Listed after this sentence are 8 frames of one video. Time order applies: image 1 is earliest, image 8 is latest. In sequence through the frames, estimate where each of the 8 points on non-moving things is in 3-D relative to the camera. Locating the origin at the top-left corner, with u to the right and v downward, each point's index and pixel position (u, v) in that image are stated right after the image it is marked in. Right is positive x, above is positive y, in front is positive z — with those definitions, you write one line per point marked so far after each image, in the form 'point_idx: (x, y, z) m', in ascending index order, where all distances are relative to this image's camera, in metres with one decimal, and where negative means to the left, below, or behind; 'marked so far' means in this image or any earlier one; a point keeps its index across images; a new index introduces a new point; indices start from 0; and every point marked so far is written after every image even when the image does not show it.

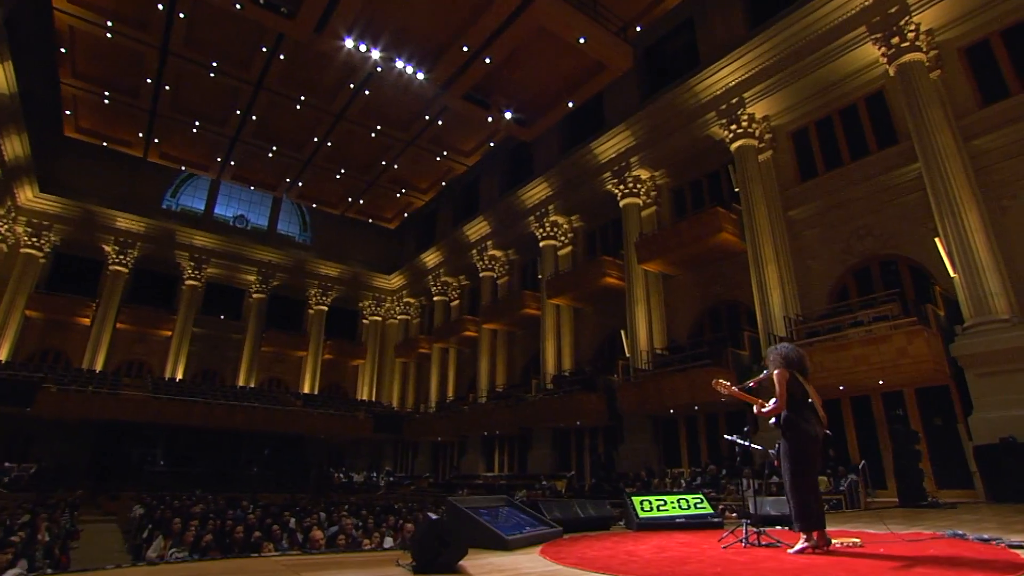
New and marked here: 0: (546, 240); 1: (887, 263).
0: (+1.1, +1.5, +19.1) m
1: (+7.4, +0.5, +12.5) m
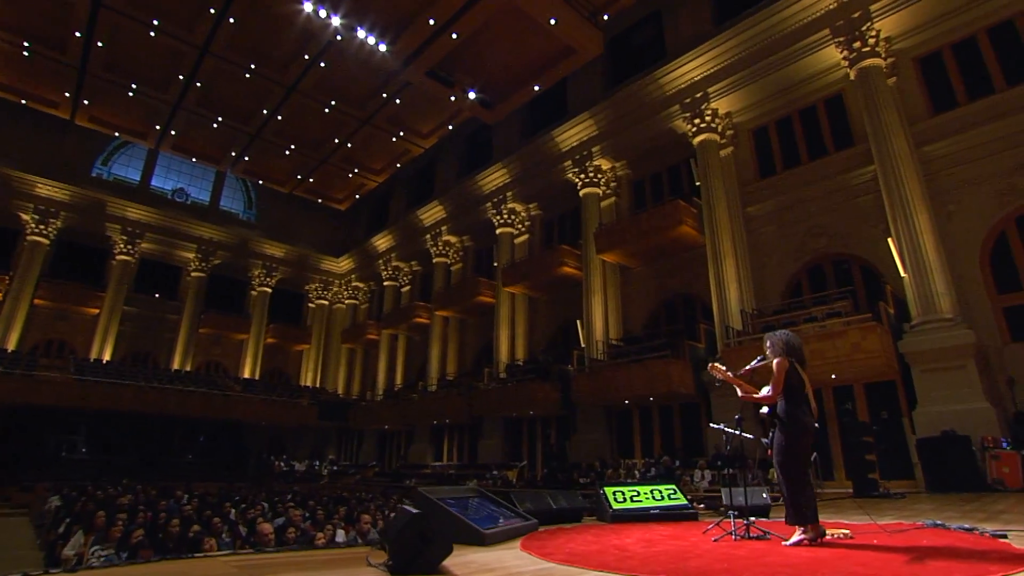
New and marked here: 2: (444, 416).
0: (-0.2, +1.8, +18.8) m
1: (+6.7, +0.5, +12.8) m
2: (-1.9, -3.7, +18.0) m
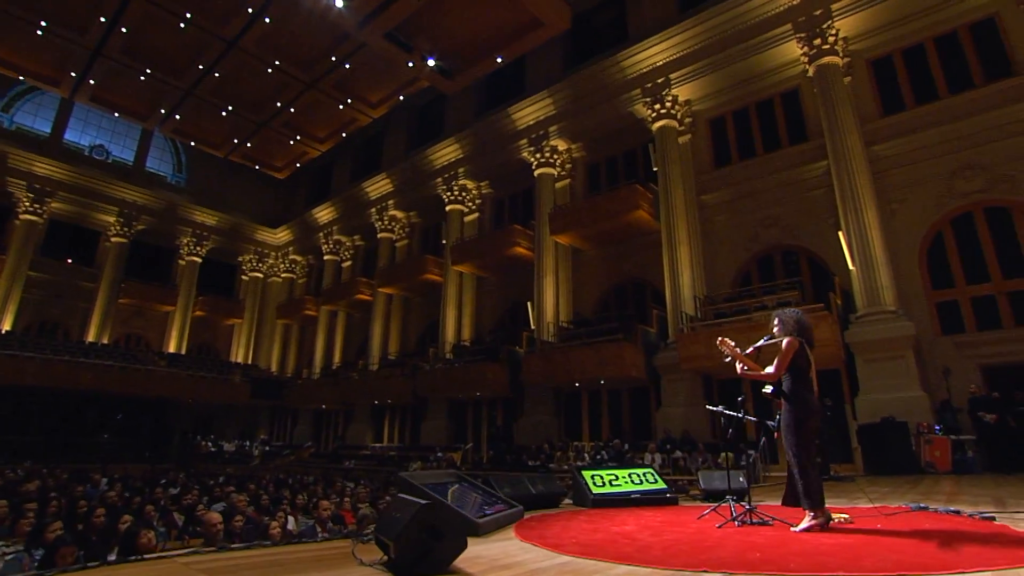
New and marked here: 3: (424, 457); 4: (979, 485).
0: (-1.7, +2.5, +18.3) m
1: (+5.8, +0.7, +13.2) m
2: (-3.5, -3.0, +17.5) m
3: (-2.2, -4.1, +15.3) m
4: (+6.1, -2.6, +8.2) m
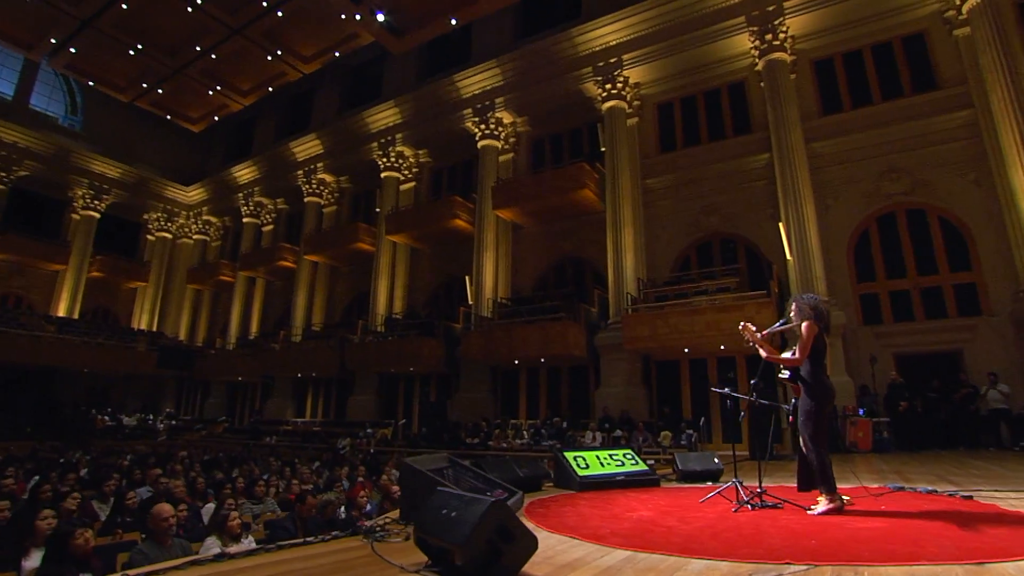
0: (-3.5, +3.3, +17.5) m
1: (+4.7, +1.0, +13.8) m
2: (-5.3, -2.1, +16.6) m
3: (-3.7, -3.4, +14.7) m
4: (+5.6, -2.5, +9.0) m
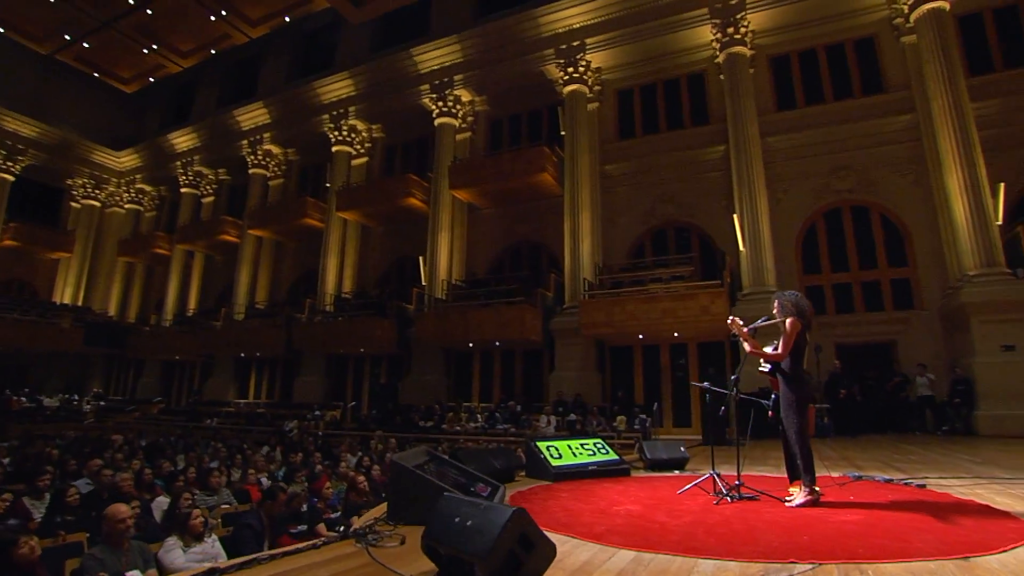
0: (-4.7, +3.9, +16.9) m
1: (+3.8, +1.3, +14.0) m
2: (-6.5, -1.5, +15.9) m
3: (-4.8, -2.9, +14.3) m
4: (+5.0, -2.4, +9.5) m
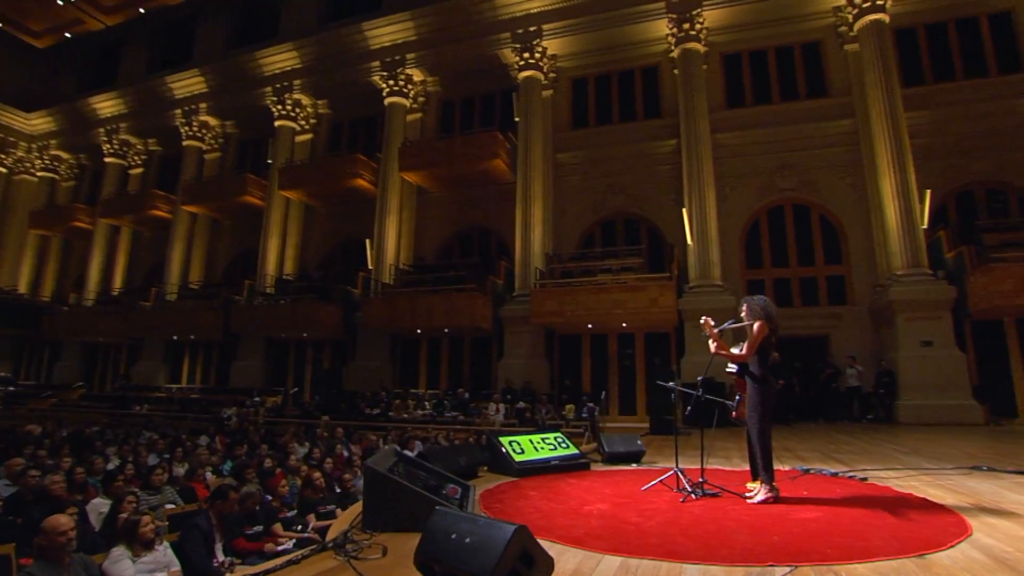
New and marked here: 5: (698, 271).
0: (-5.9, +4.4, +16.1) m
1: (+2.7, +1.5, +14.3) m
2: (-7.8, -1.0, +15.2) m
3: (-6.0, -2.5, +13.7) m
4: (+4.3, -2.4, +10.0) m
5: (+3.7, +0.3, +12.6) m
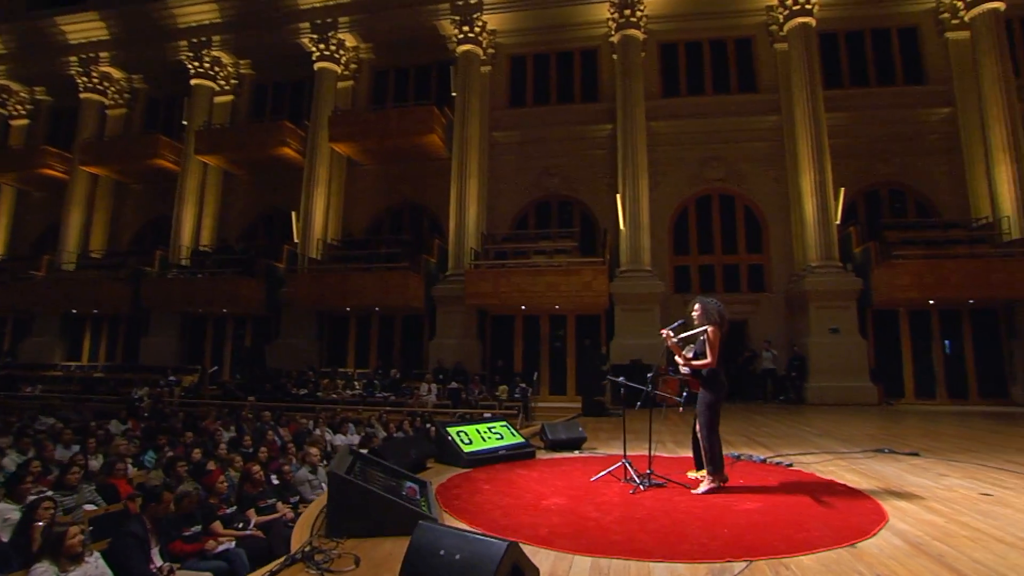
0: (-7.5, +5.0, +15.0) m
1: (+1.2, +1.9, +14.4) m
2: (-9.4, -0.4, +14.0) m
3: (-7.4, -1.9, +12.9) m
4: (+3.3, -2.2, +10.6) m
5: (+2.4, +0.6, +12.9) m
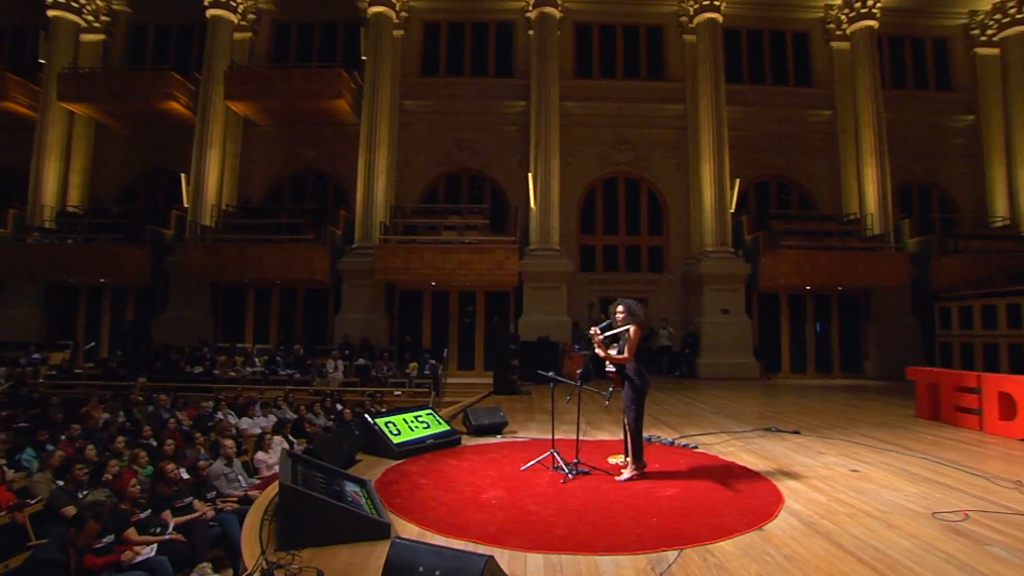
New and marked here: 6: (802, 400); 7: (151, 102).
0: (-9.4, +5.8, +13.2) m
1: (-0.8, +2.5, +14.3) m
2: (-11.3, +0.4, +12.2) m
3: (-9.1, -1.3, +11.6) m
4: (+1.8, -1.9, +11.2) m
5: (+0.6, +1.1, +13.2) m
6: (+5.1, -2.0, +10.9) m
7: (-7.4, +3.8, +13.0) m
